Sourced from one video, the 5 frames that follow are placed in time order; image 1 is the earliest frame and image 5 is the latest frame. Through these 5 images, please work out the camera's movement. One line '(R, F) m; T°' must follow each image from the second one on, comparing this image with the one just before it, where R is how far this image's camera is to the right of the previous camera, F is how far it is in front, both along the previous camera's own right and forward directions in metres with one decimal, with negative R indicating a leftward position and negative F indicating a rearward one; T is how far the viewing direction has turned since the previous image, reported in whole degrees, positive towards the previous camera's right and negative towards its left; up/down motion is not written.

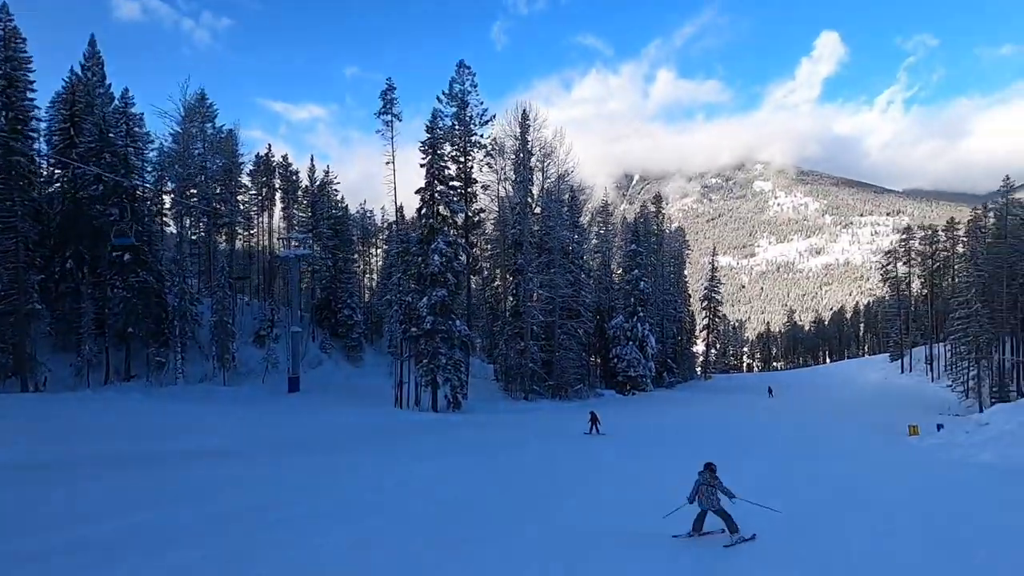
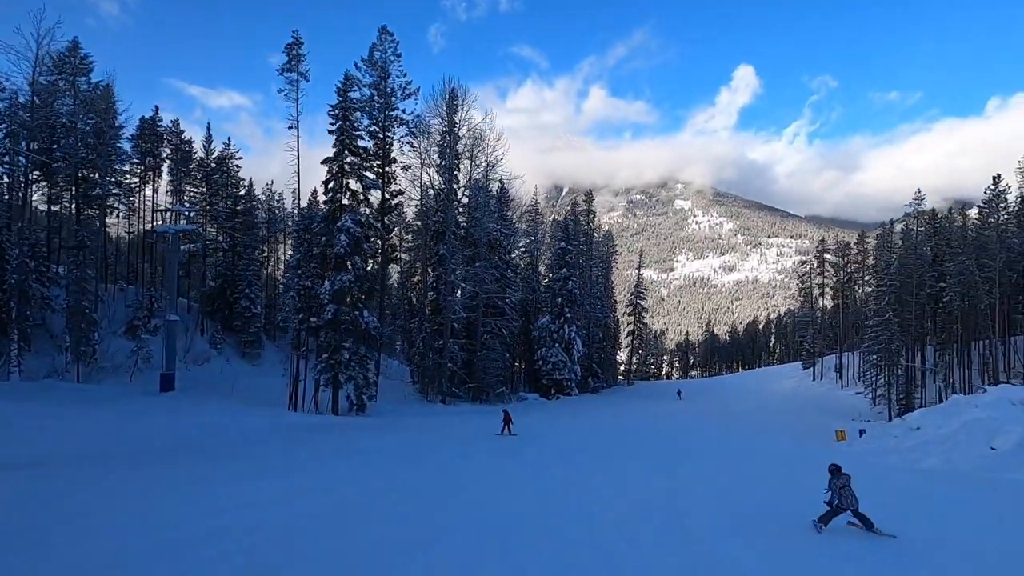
(+0.5, +2.6) m; +8°
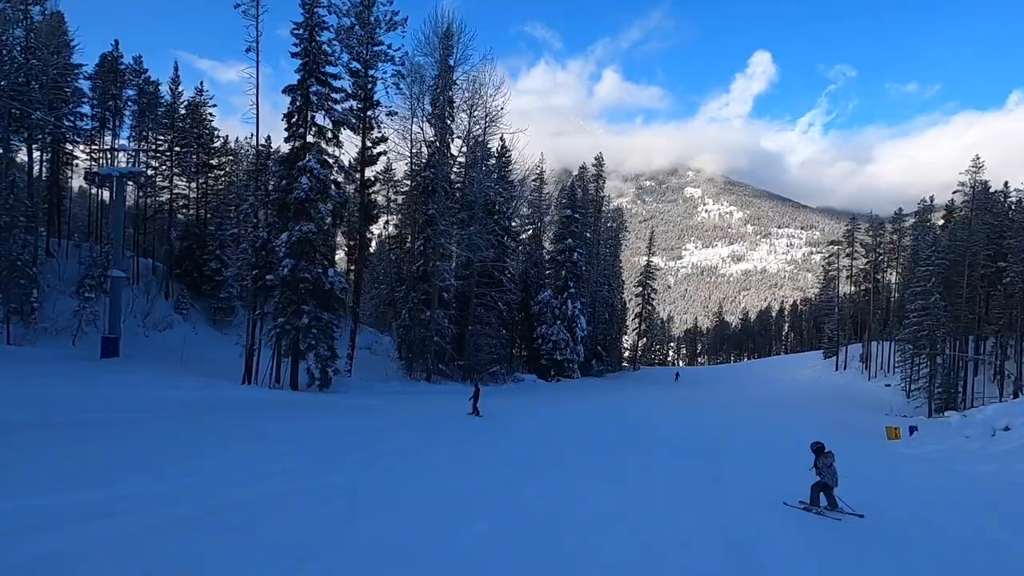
(+0.5, +3.7) m; -1°
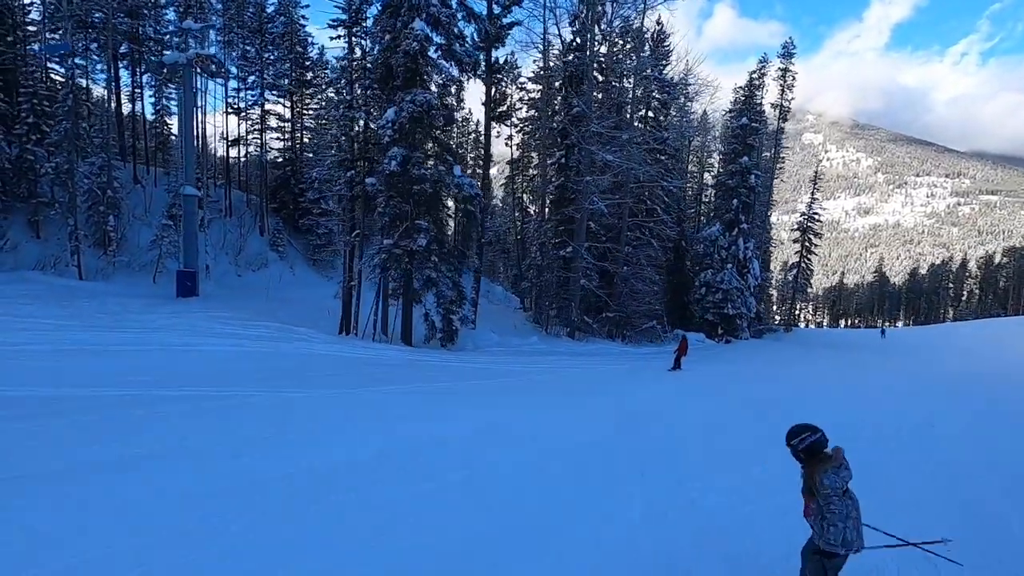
(-3.0, +6.9) m; -10°
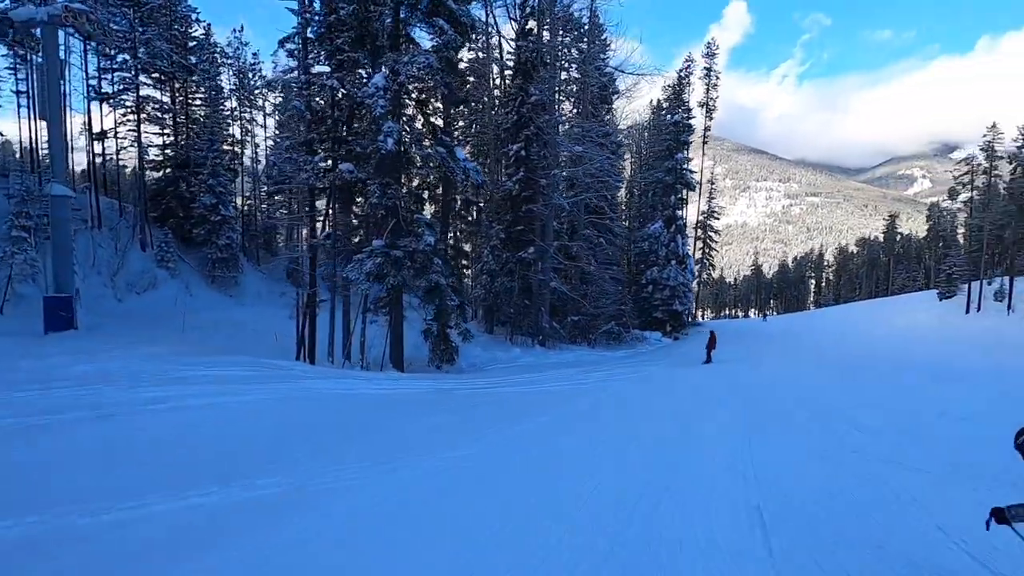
(-2.7, +2.4) m; +12°
